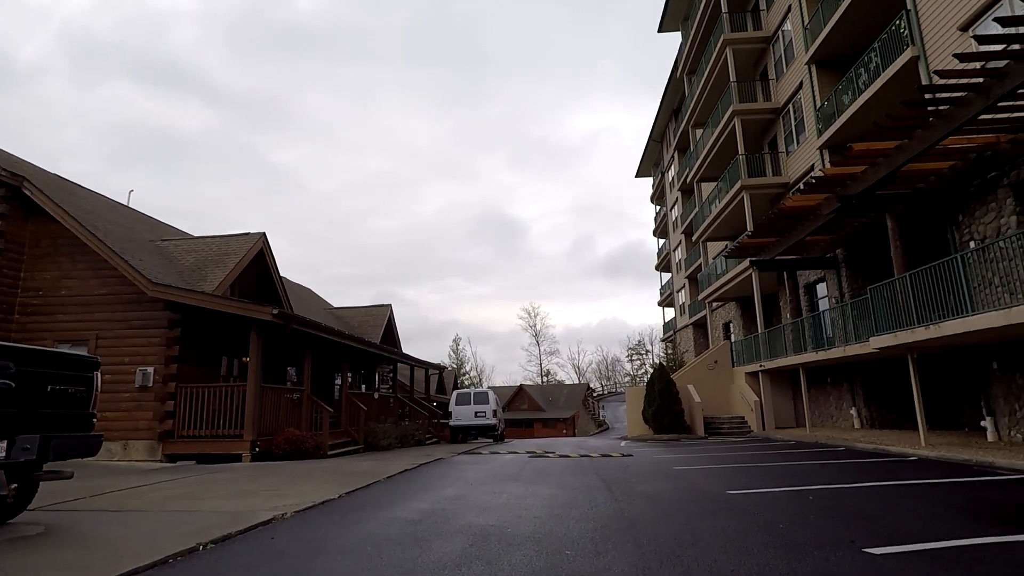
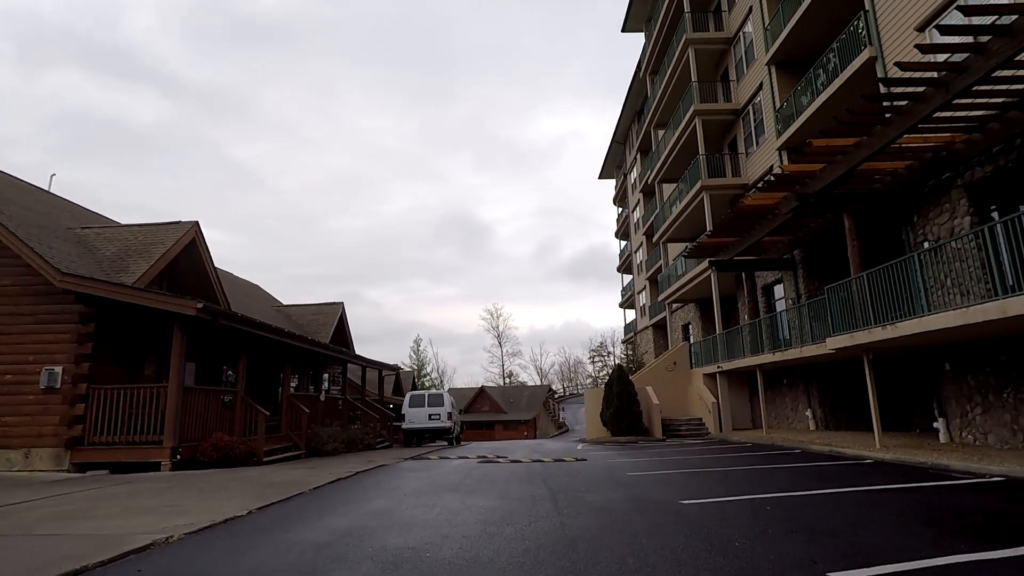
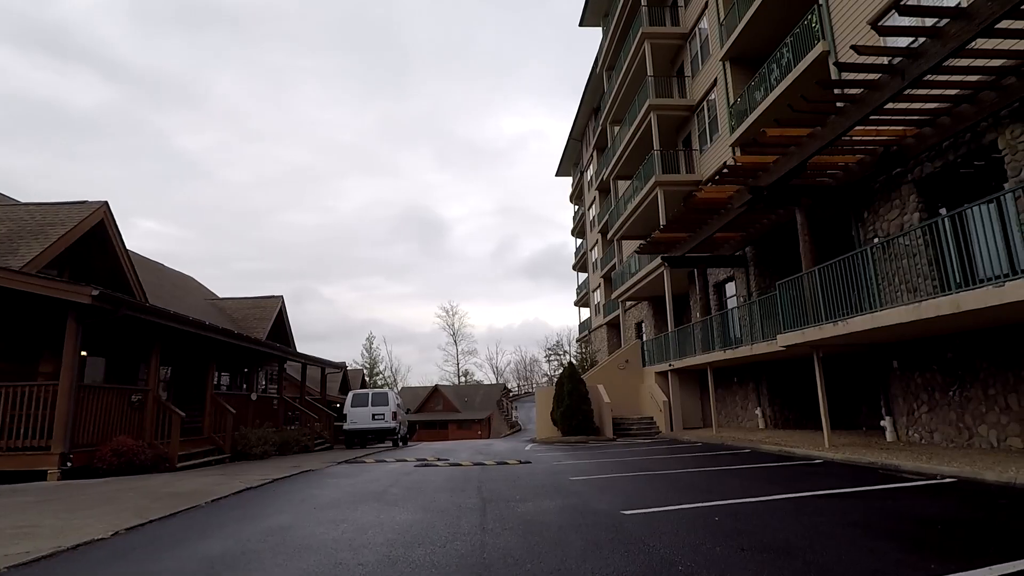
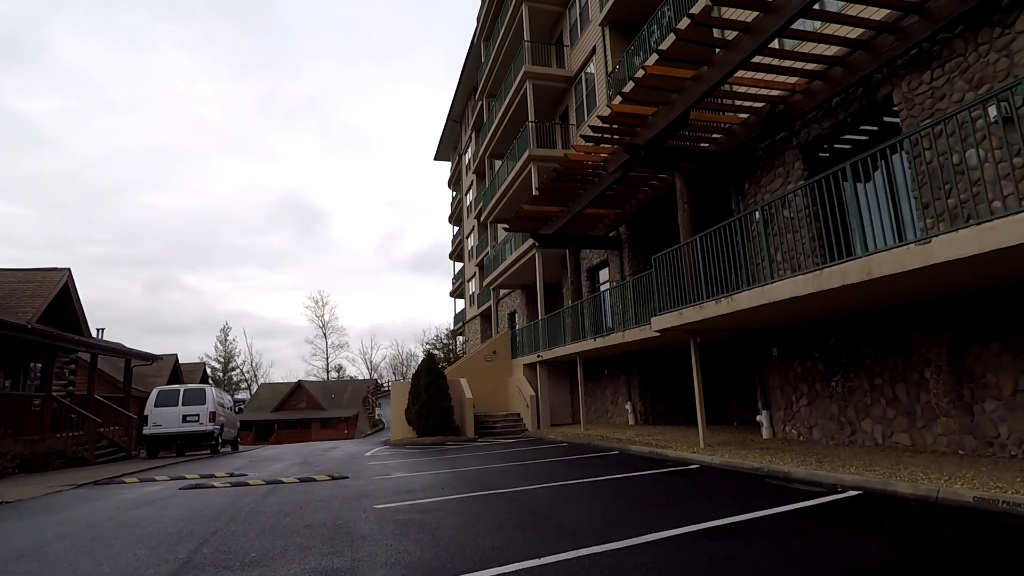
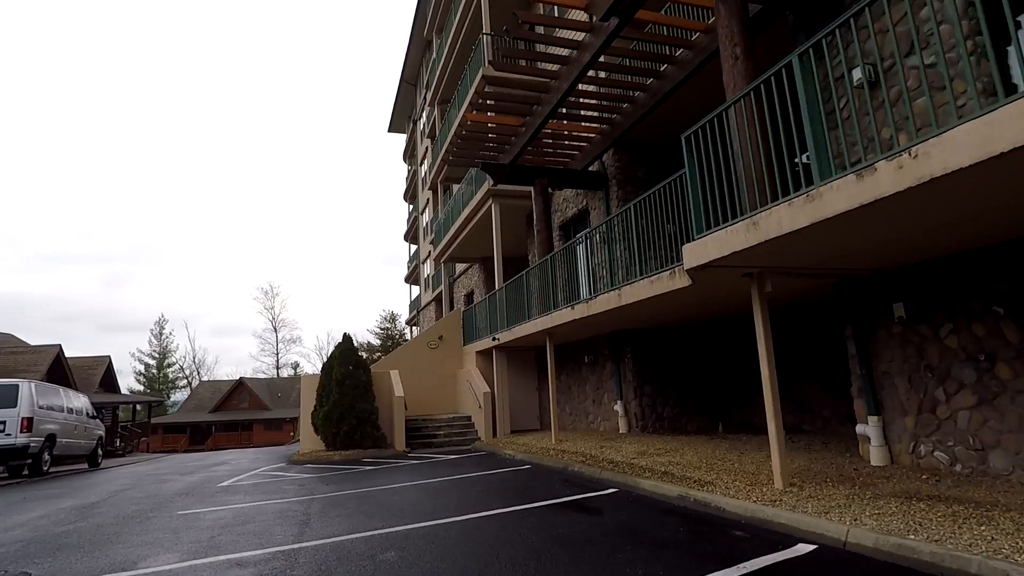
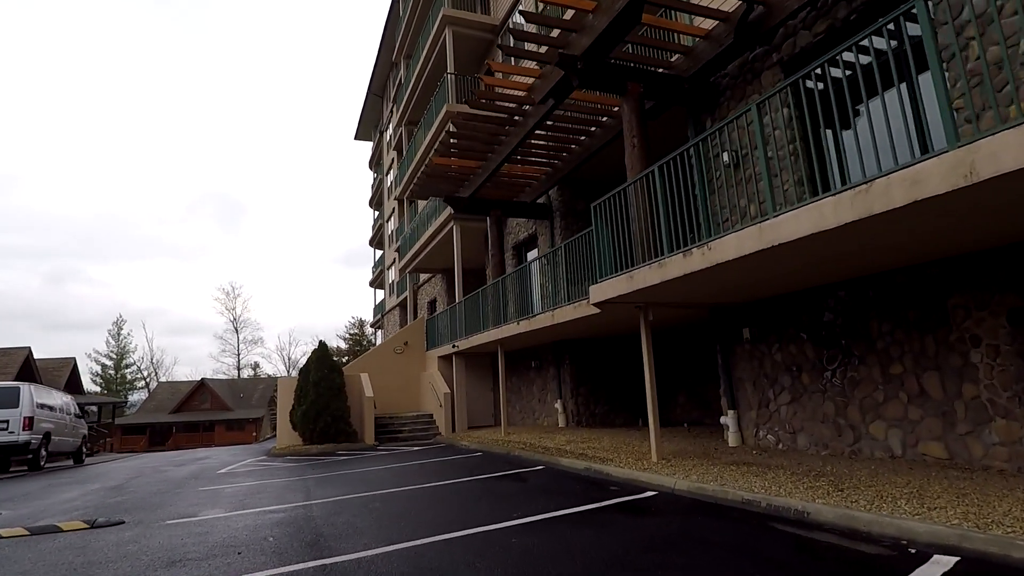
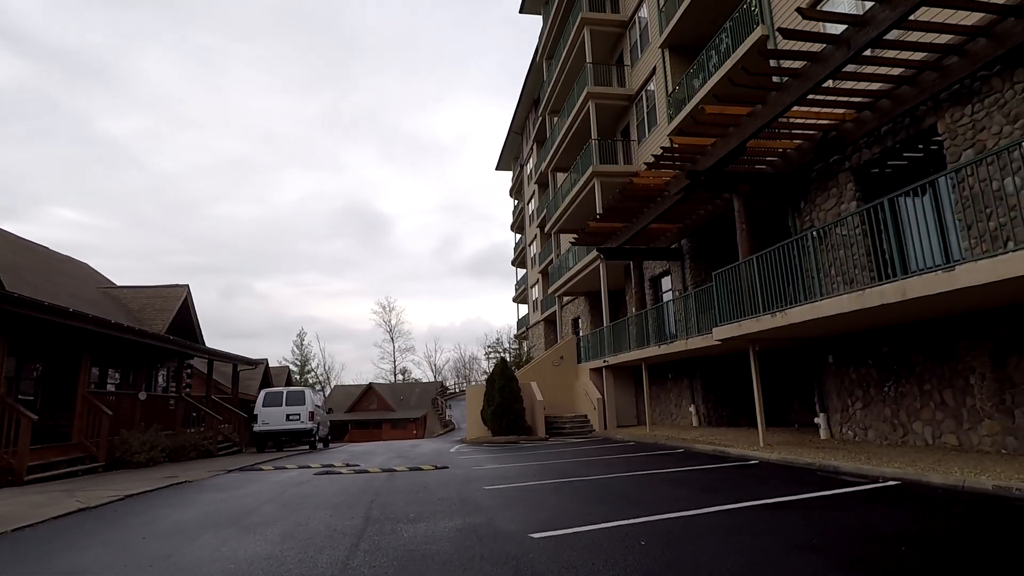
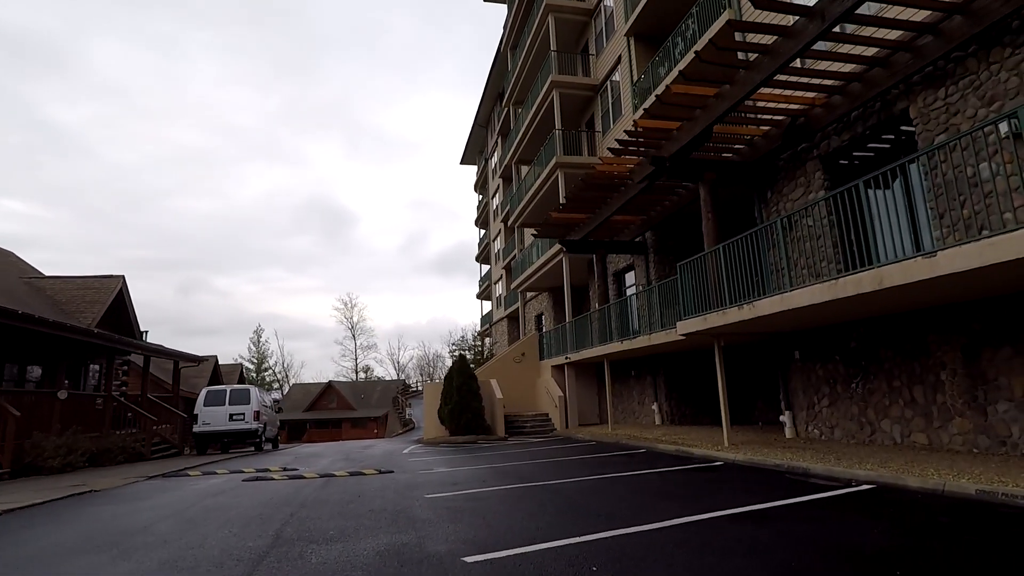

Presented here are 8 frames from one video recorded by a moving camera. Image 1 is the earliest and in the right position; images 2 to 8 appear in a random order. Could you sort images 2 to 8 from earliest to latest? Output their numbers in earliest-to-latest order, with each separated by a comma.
2, 3, 7, 8, 4, 6, 5
